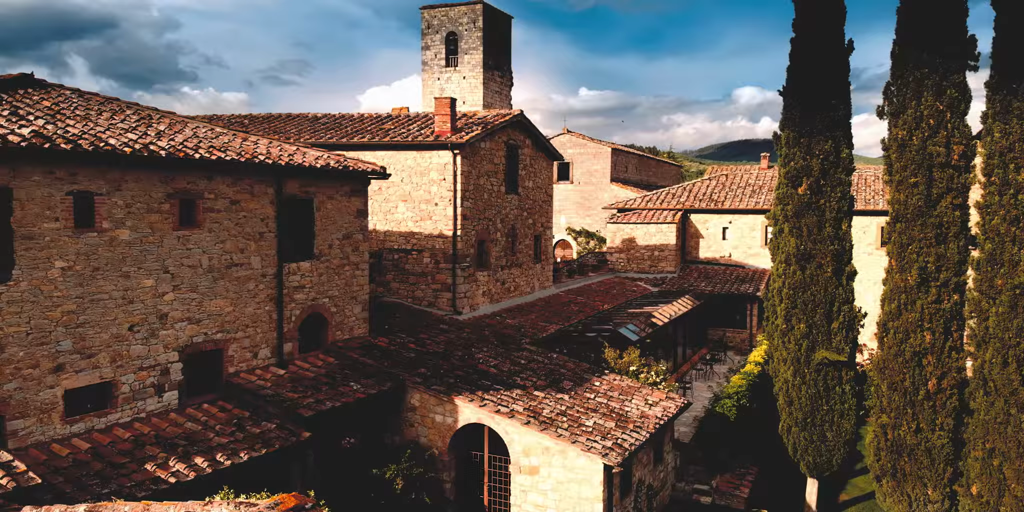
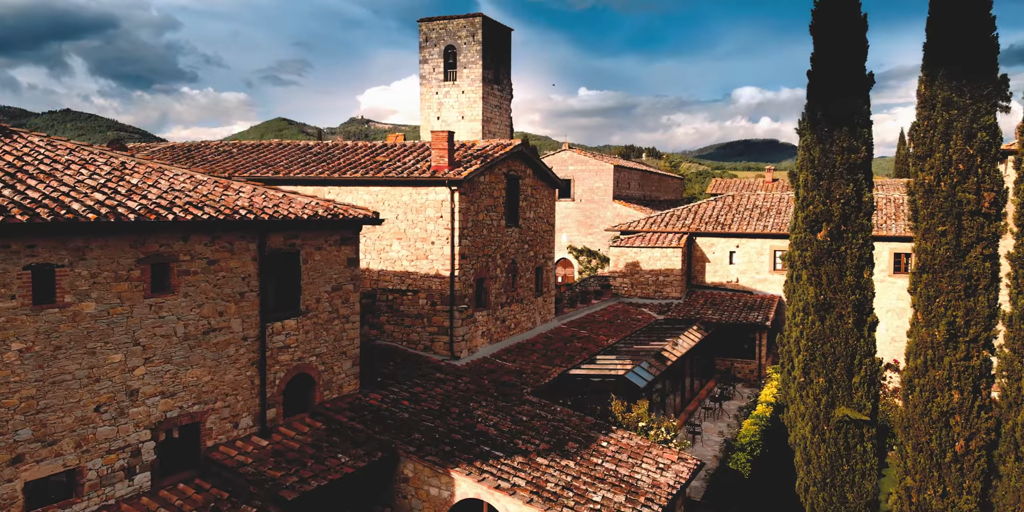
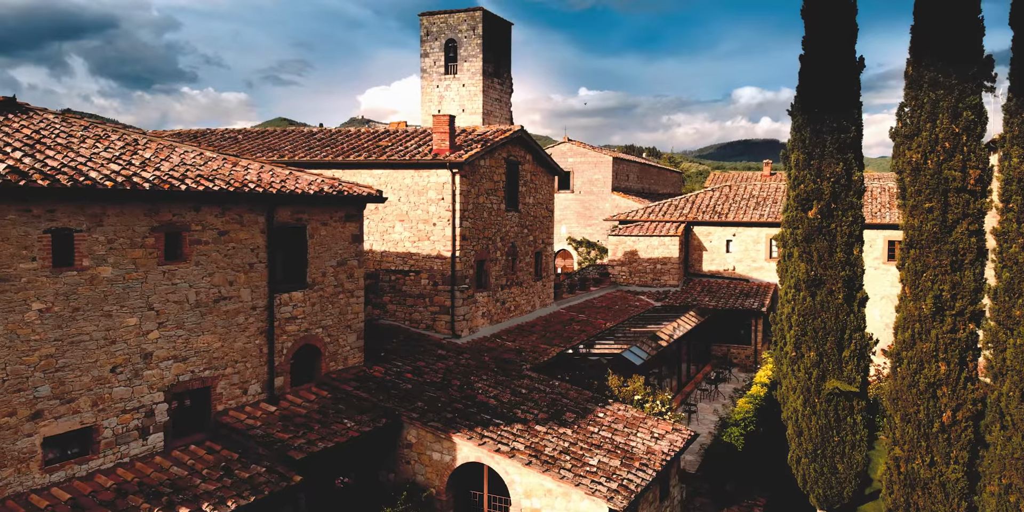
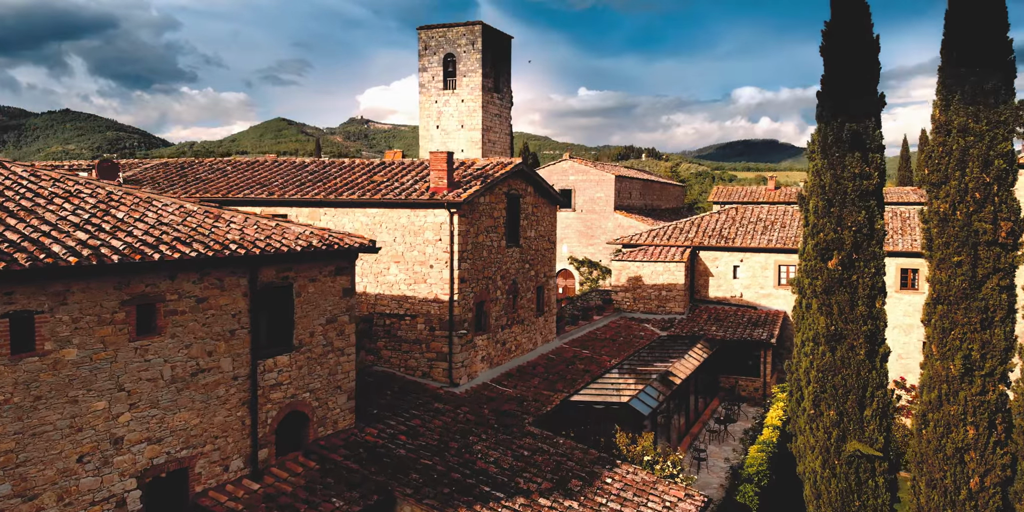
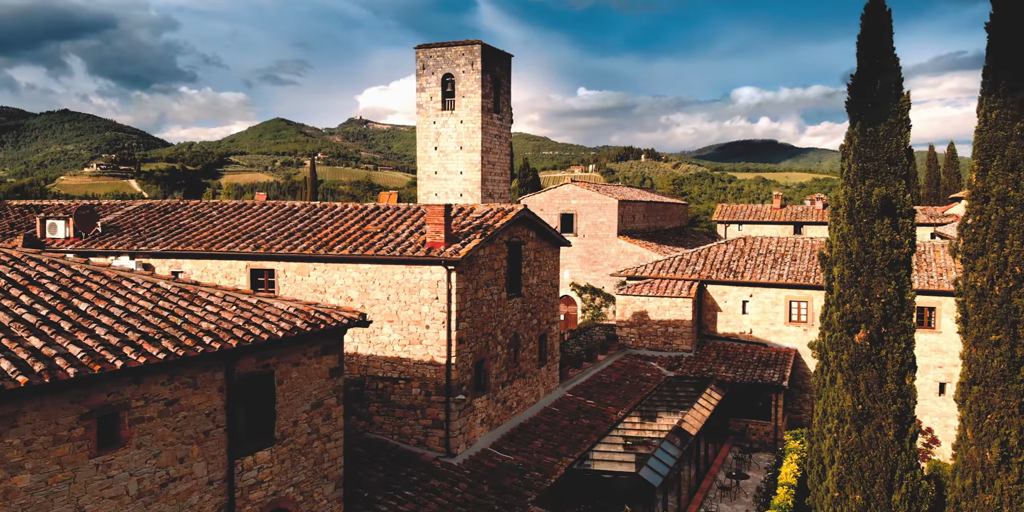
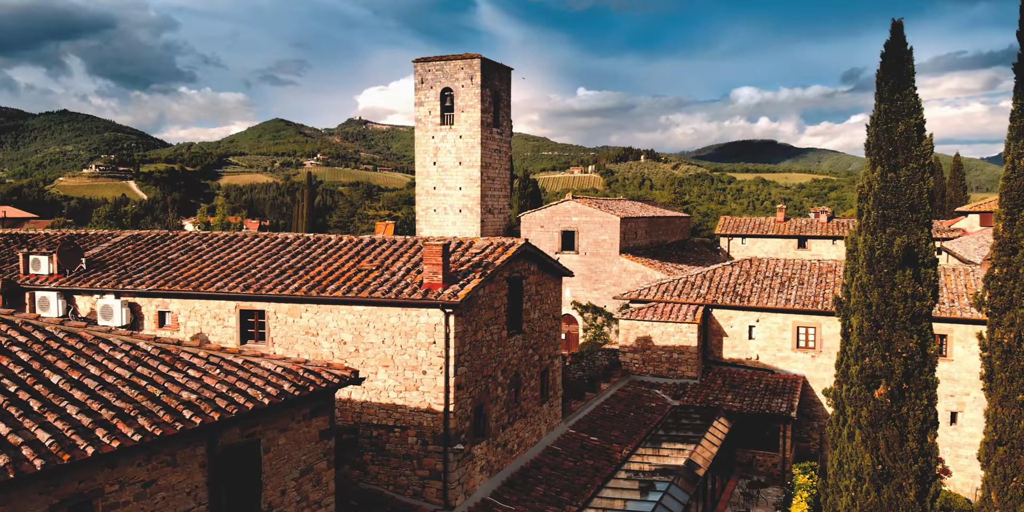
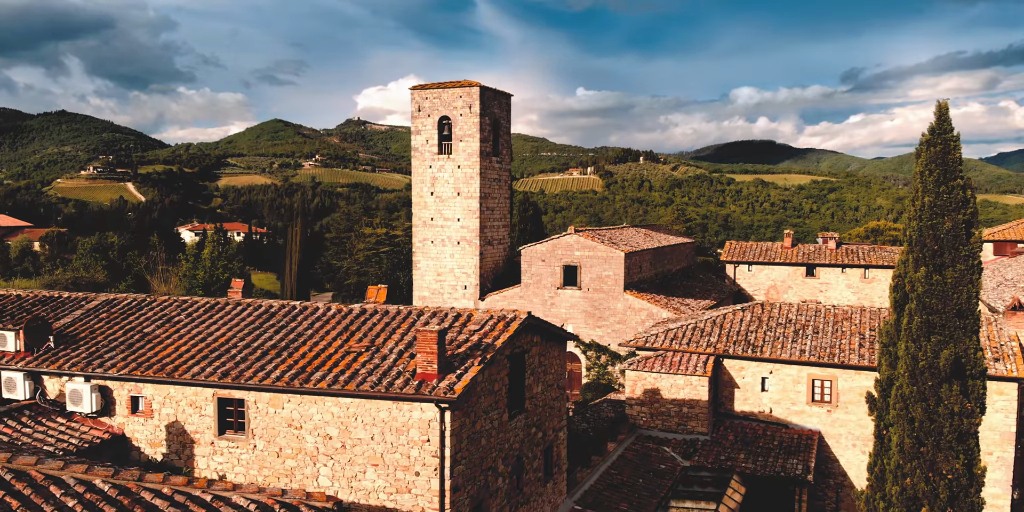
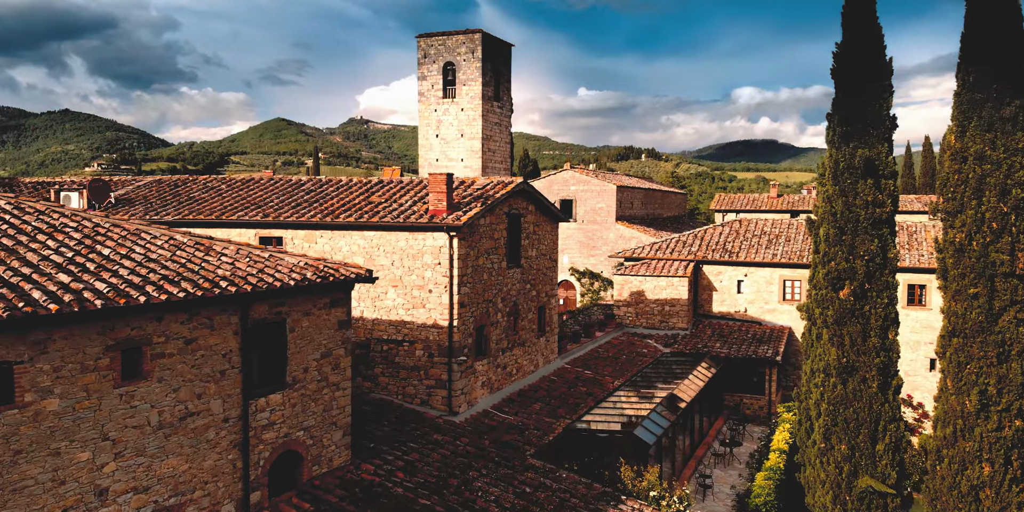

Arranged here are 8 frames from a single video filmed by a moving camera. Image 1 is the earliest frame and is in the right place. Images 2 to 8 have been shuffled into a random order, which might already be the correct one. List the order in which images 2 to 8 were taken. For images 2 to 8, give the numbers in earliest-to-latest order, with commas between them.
3, 2, 4, 8, 5, 6, 7
